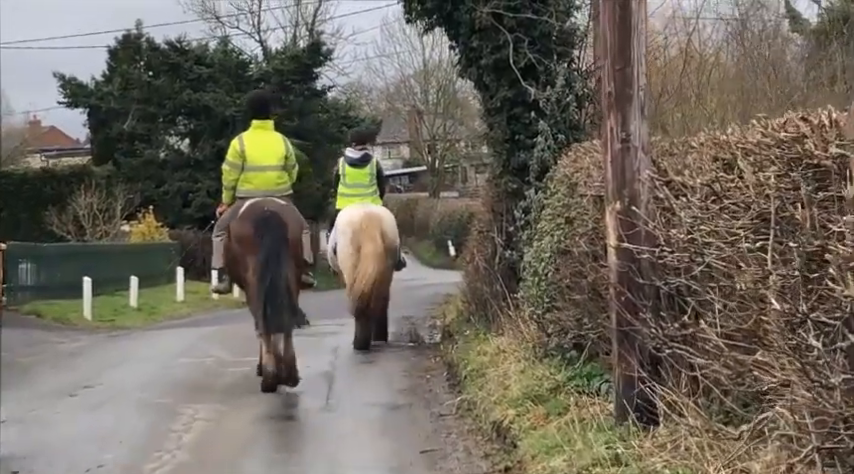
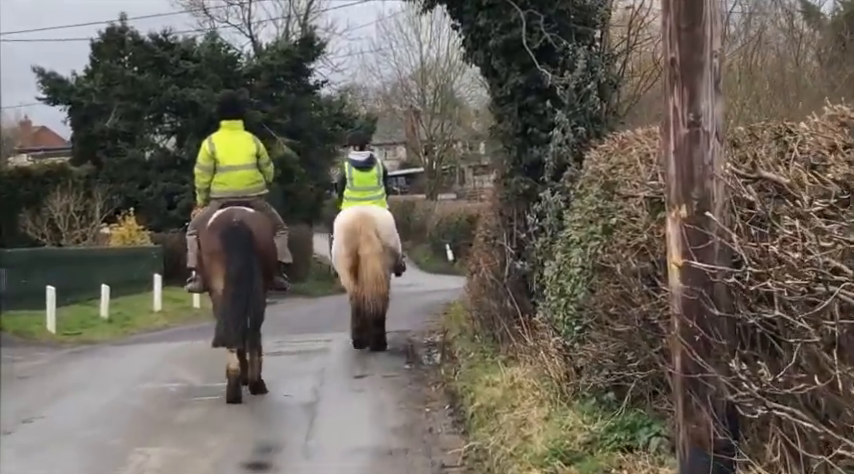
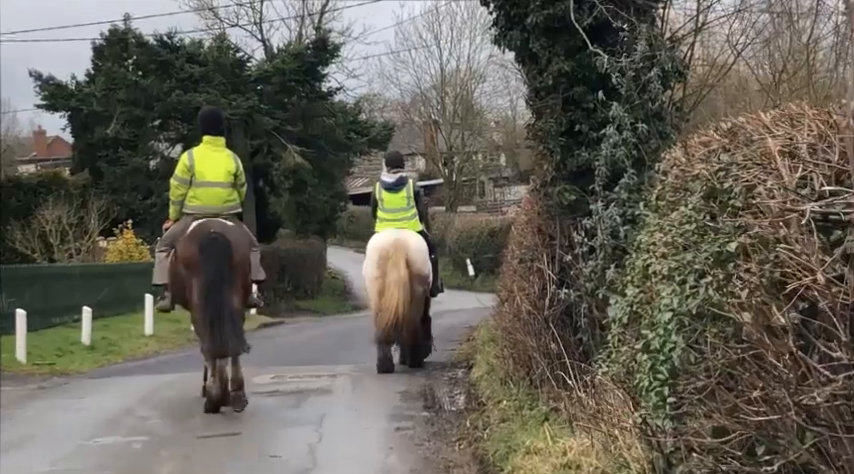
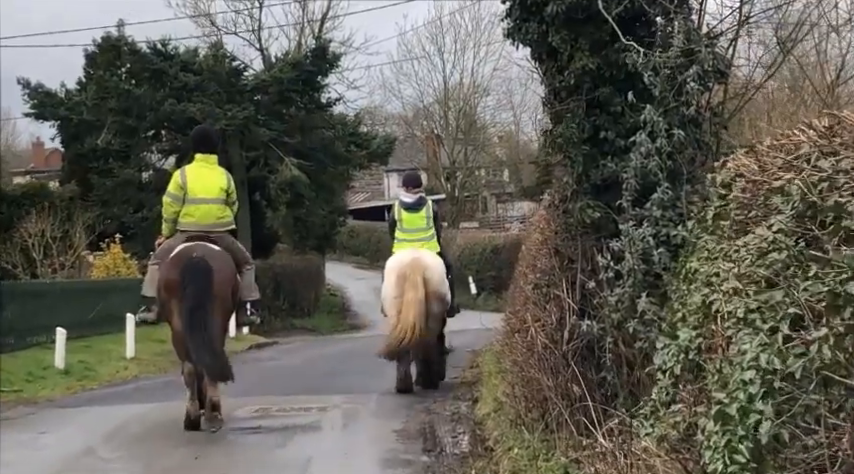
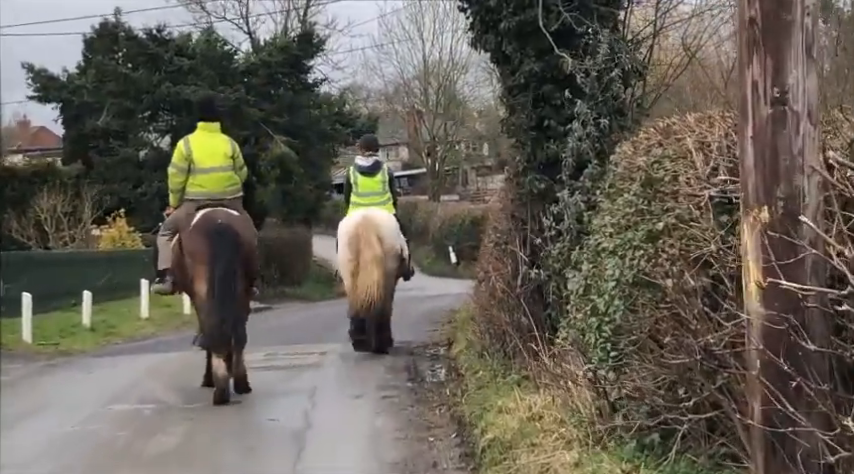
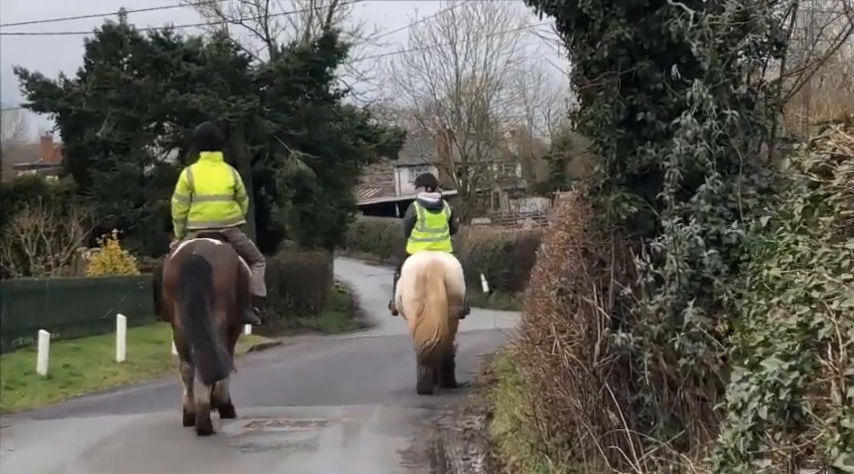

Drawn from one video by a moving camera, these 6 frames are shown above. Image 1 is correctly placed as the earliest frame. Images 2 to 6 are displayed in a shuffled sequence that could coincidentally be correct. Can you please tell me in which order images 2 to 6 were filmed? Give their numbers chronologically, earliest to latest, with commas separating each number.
2, 5, 3, 4, 6
